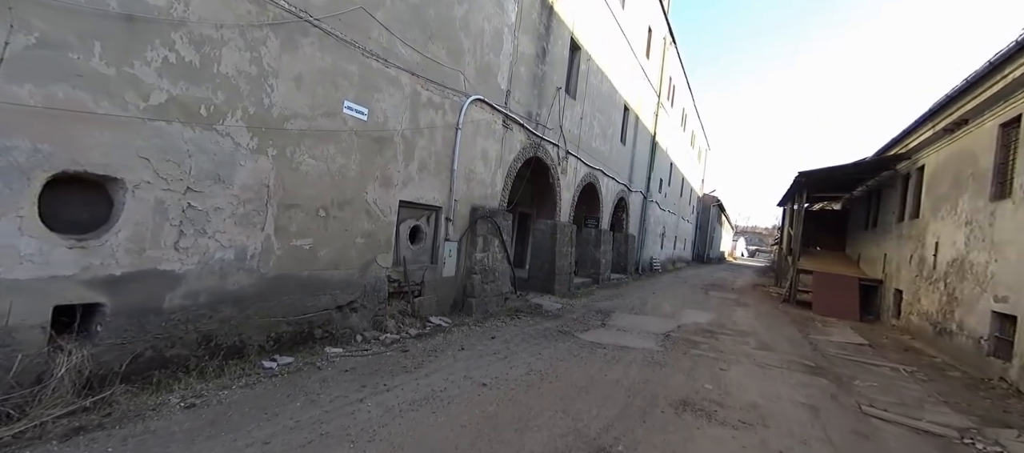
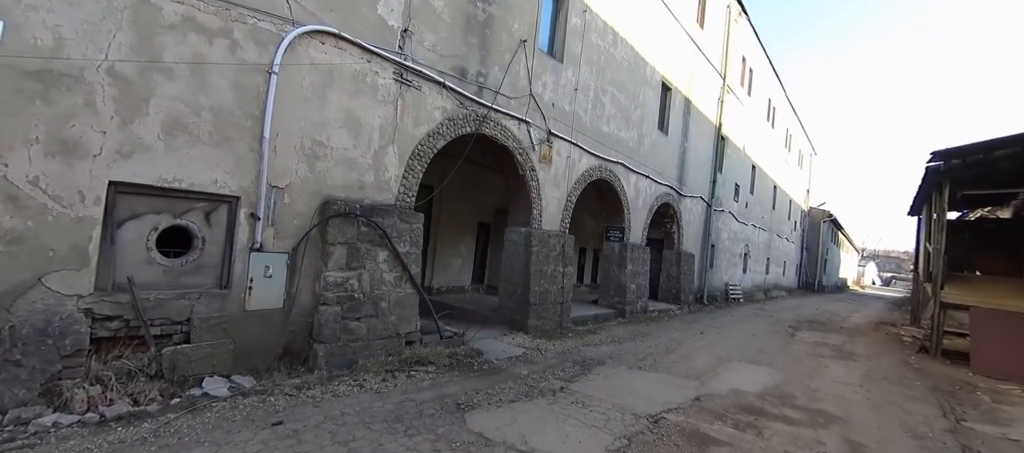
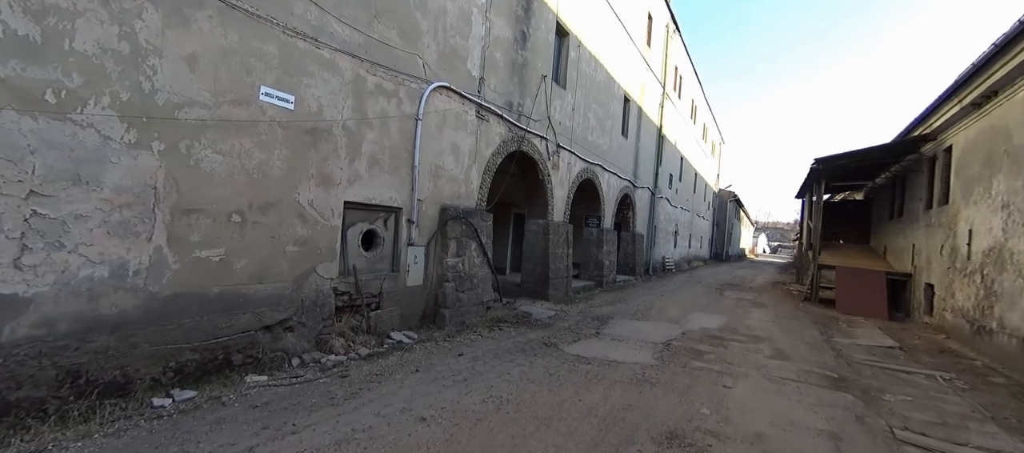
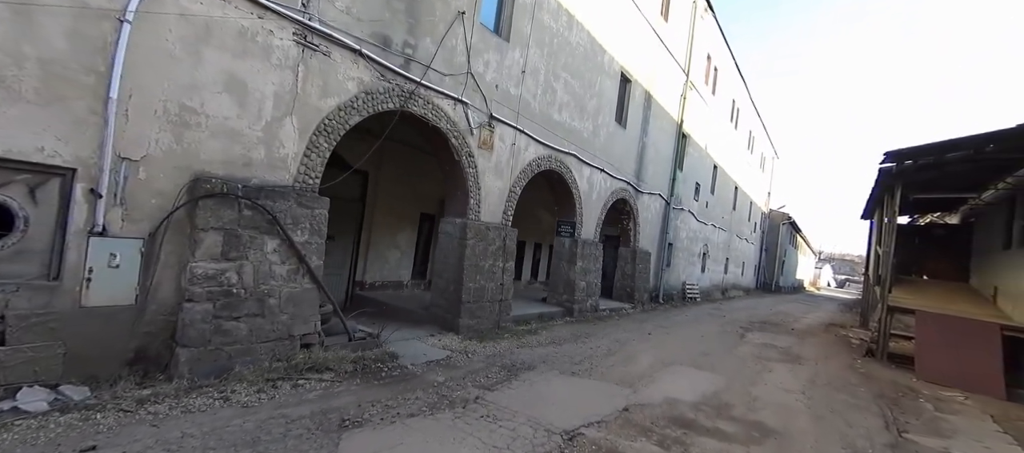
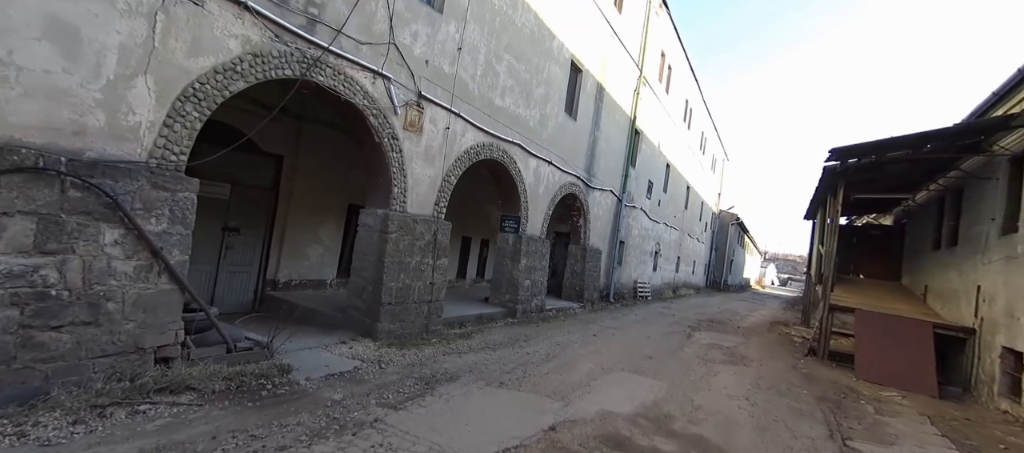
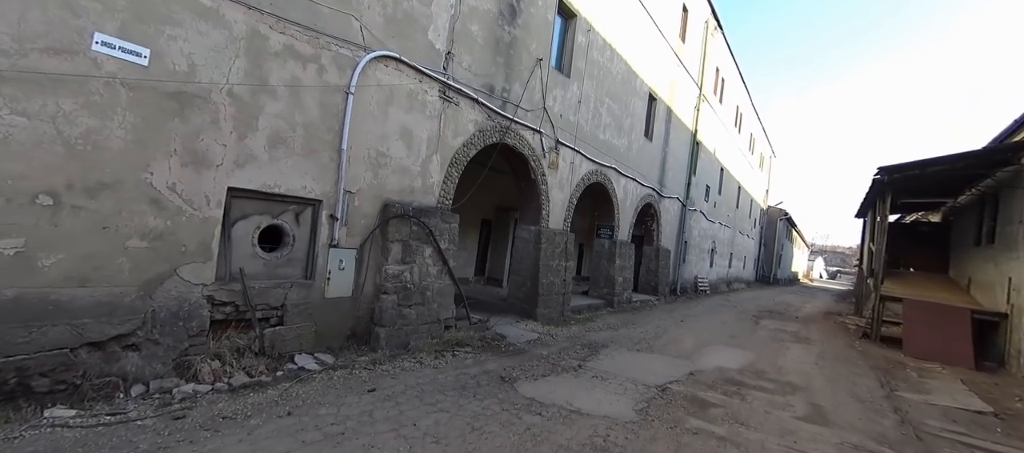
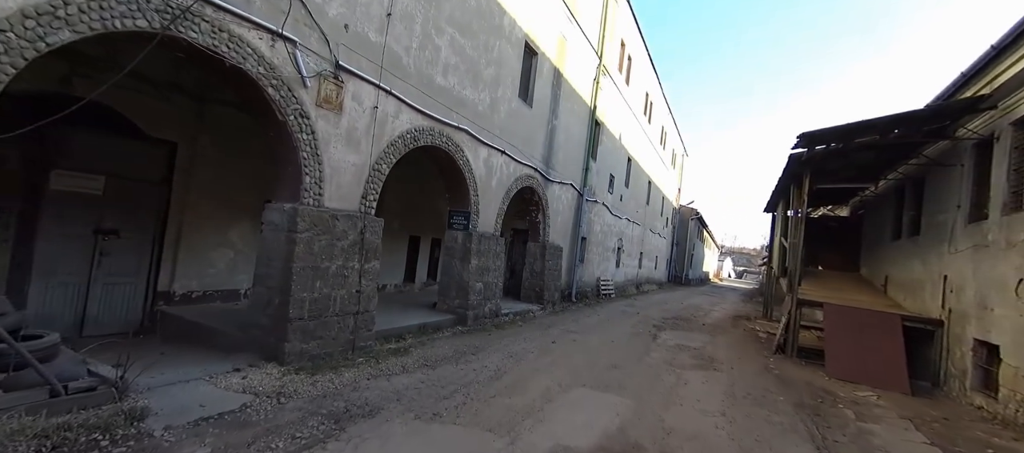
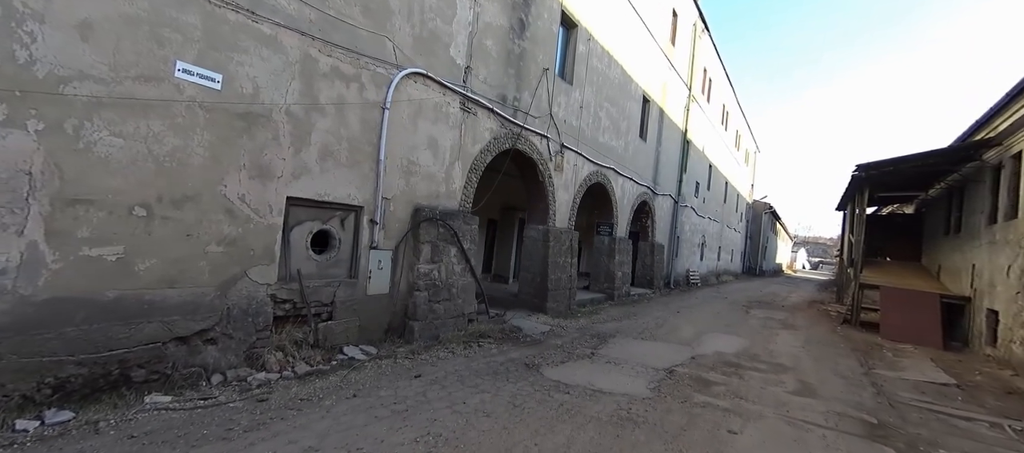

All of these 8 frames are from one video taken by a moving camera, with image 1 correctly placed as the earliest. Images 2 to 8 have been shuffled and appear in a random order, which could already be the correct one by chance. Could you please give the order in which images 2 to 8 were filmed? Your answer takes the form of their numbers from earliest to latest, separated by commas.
3, 8, 6, 2, 4, 5, 7
